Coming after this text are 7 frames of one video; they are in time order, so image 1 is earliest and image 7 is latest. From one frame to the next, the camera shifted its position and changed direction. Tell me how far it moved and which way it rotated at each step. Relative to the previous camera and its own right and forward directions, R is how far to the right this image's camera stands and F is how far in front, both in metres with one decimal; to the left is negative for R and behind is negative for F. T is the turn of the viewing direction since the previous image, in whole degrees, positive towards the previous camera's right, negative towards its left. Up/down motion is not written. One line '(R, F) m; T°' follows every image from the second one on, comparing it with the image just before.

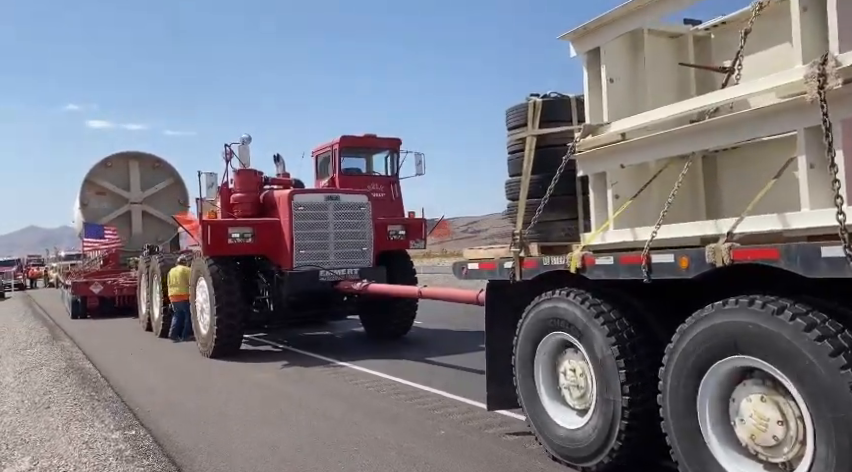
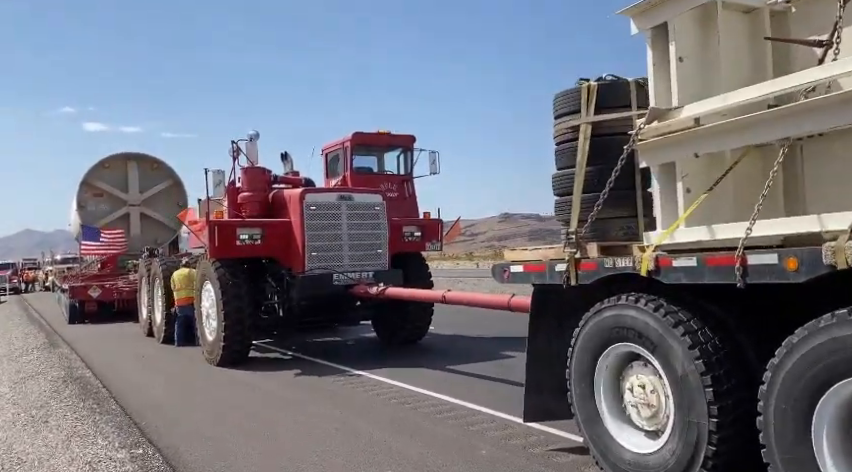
(-0.3, +0.5) m; 0°
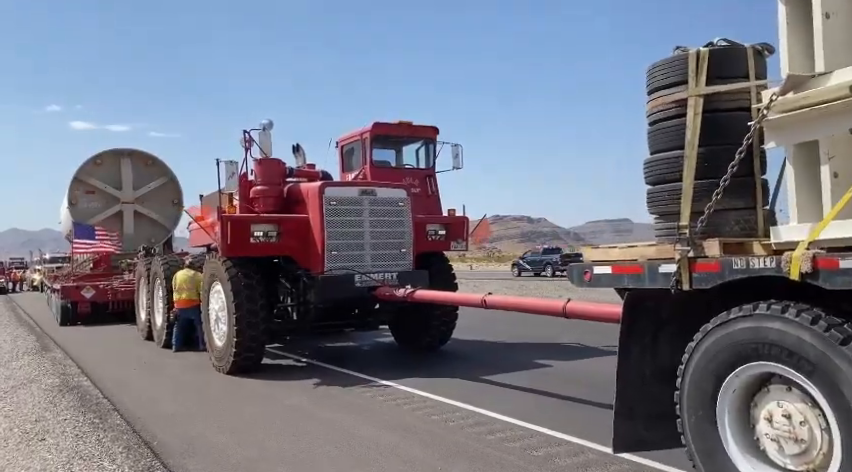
(-0.5, +0.7) m; +1°
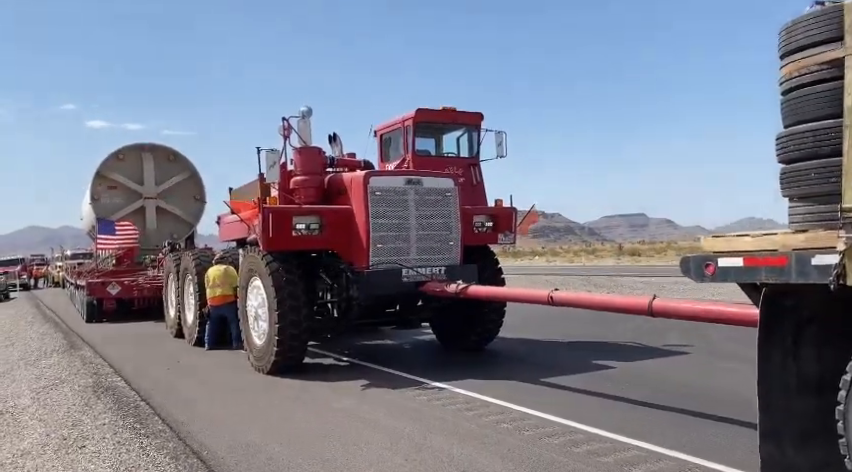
(-0.4, +0.5) m; -1°
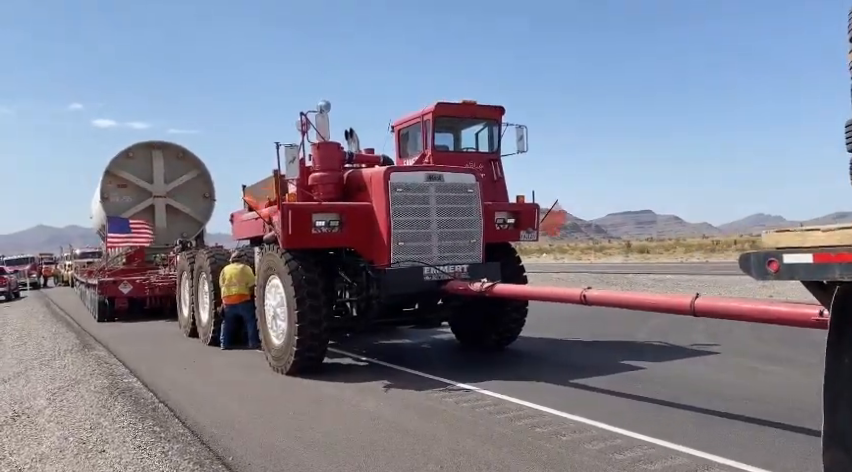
(-0.2, +0.2) m; 0°
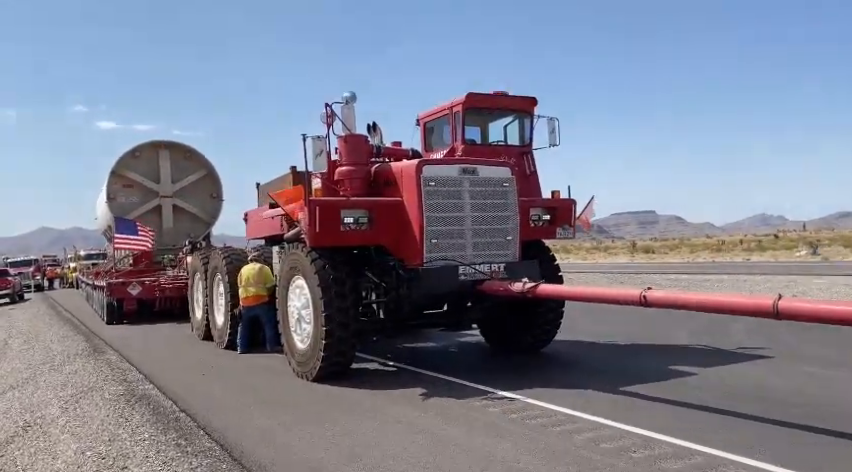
(-0.3, +0.5) m; 0°
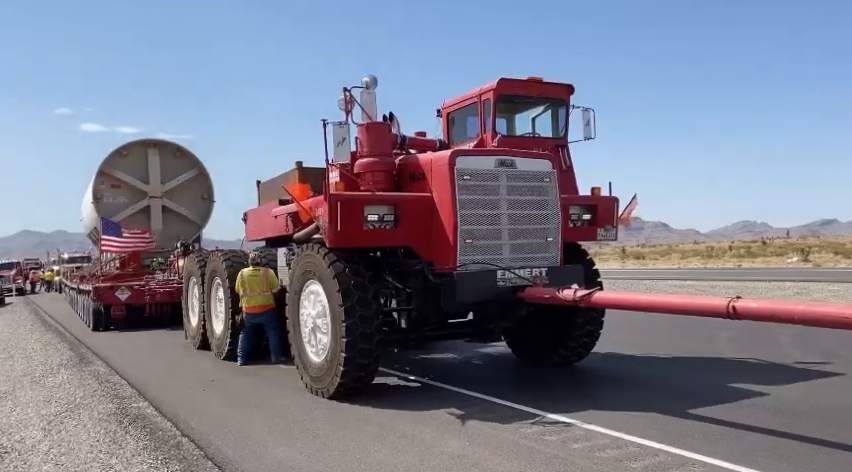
(-0.4, +0.9) m; +1°
